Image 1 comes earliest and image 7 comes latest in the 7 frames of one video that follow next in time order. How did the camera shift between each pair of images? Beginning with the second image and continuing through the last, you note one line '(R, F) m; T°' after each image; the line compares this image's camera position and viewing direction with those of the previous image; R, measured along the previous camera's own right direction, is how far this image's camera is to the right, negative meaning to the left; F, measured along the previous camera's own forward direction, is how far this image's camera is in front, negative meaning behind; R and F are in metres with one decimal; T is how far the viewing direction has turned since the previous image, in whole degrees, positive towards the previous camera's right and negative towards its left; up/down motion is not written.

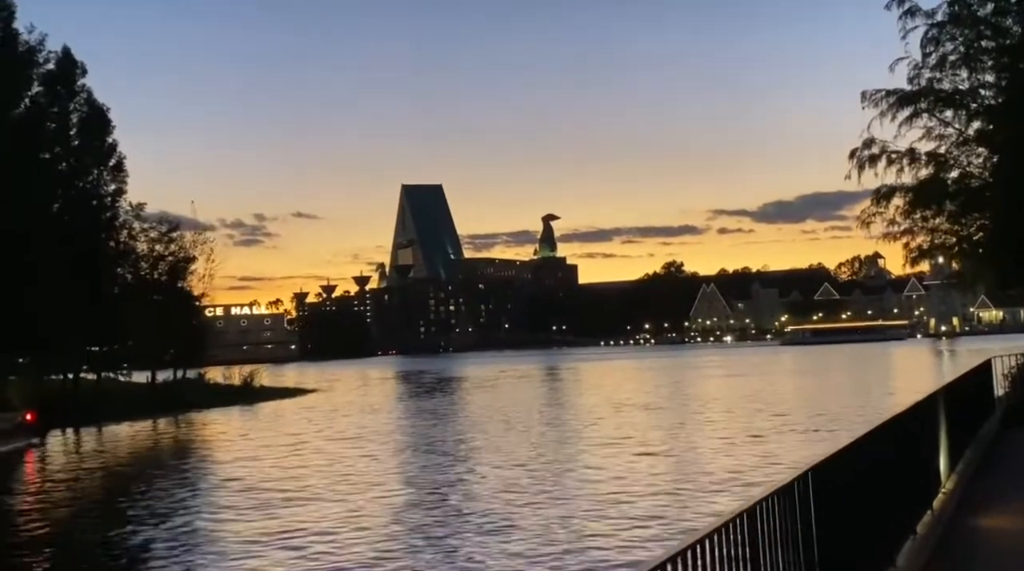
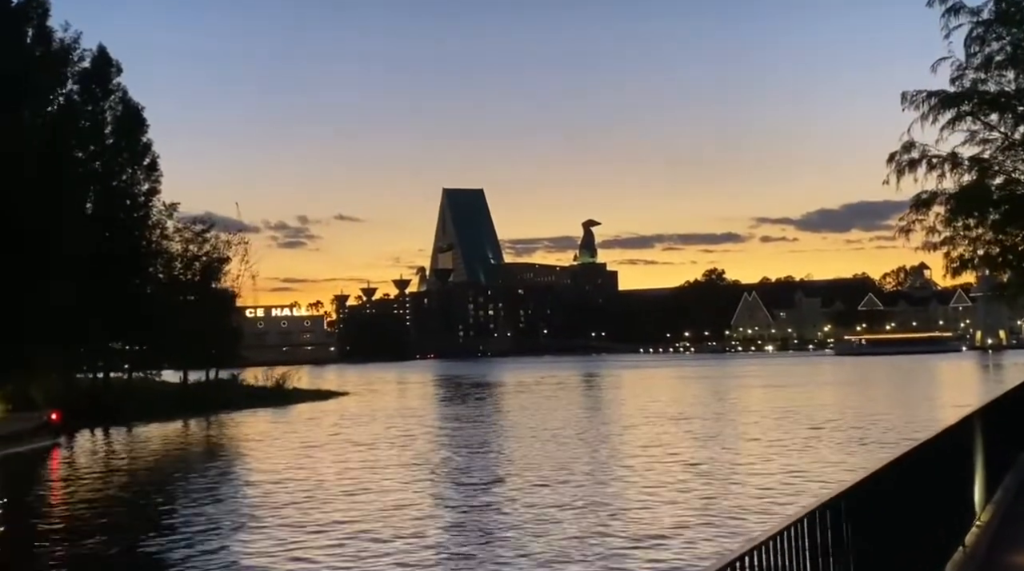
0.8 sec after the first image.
(+0.2, +0.5) m; -2°
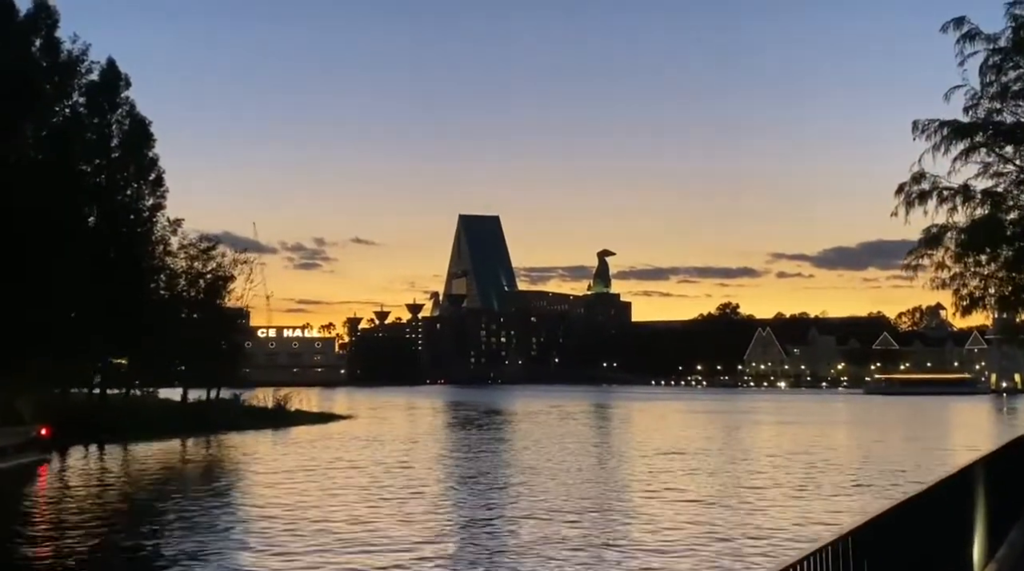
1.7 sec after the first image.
(+0.2, +0.5) m; -1°
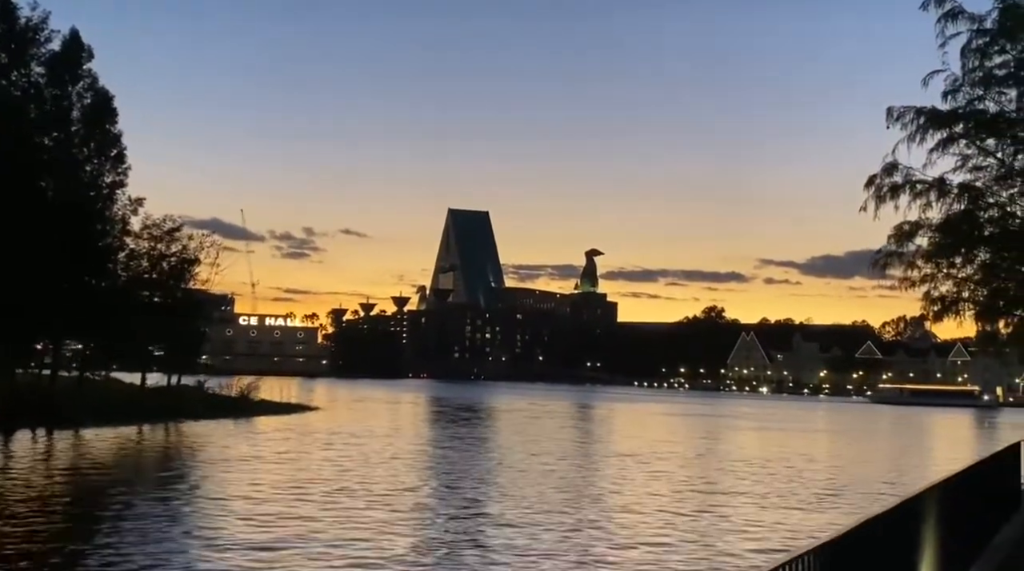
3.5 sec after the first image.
(+0.5, +1.1) m; +1°
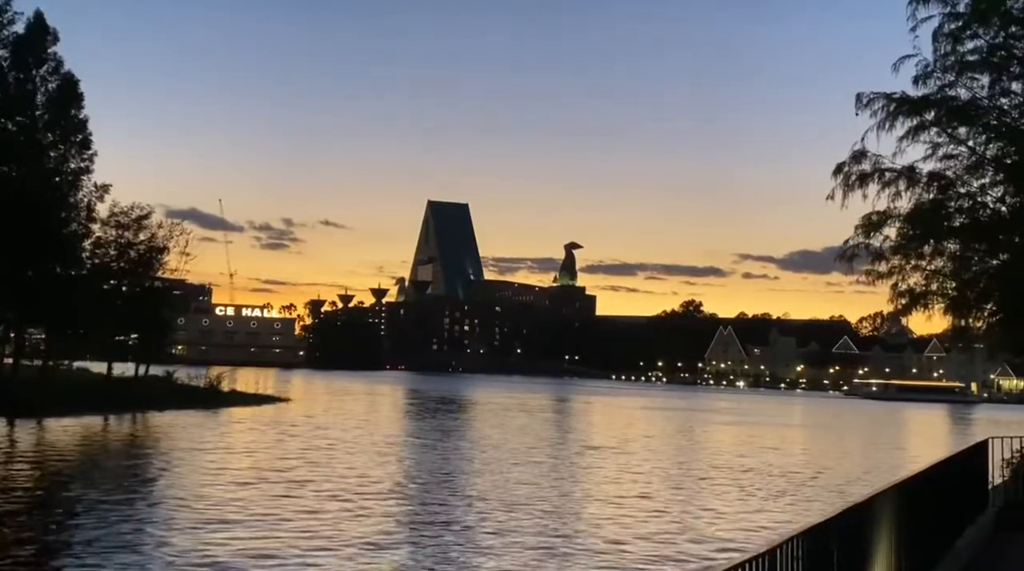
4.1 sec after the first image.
(+0.2, +0.4) m; +1°
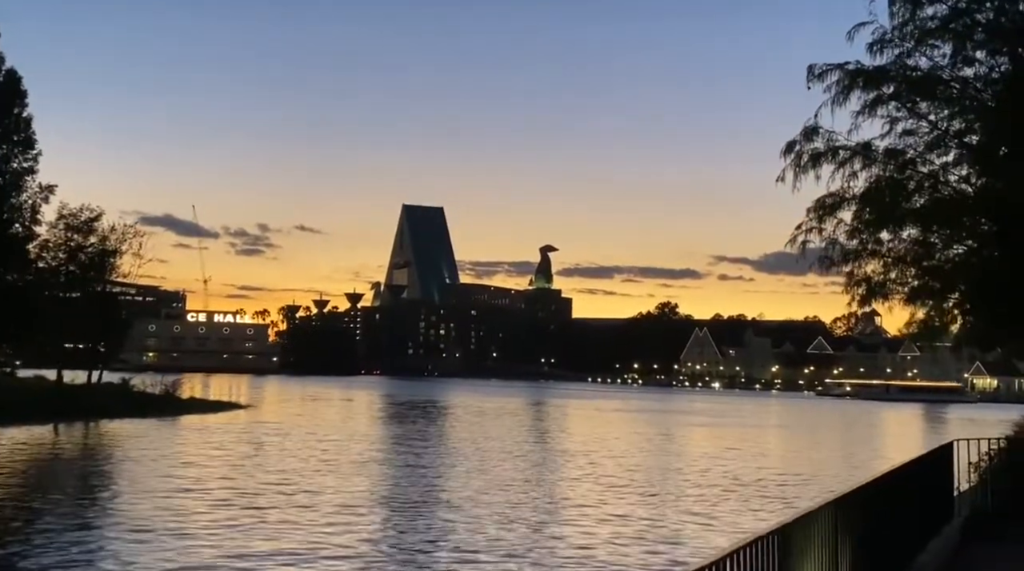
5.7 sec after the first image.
(+0.4, +1.0) m; +1°
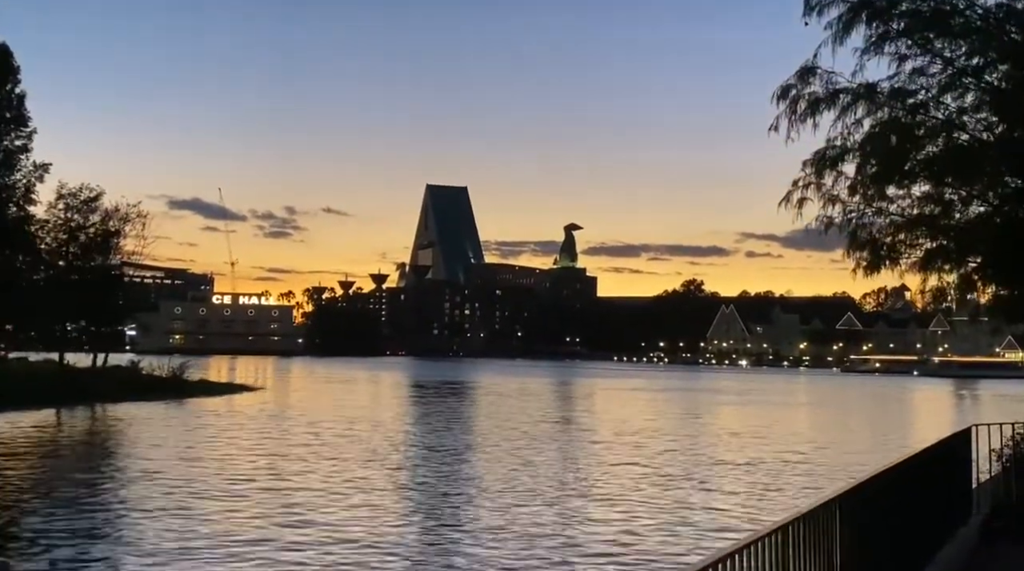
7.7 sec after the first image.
(+0.4, +1.1) m; -1°
